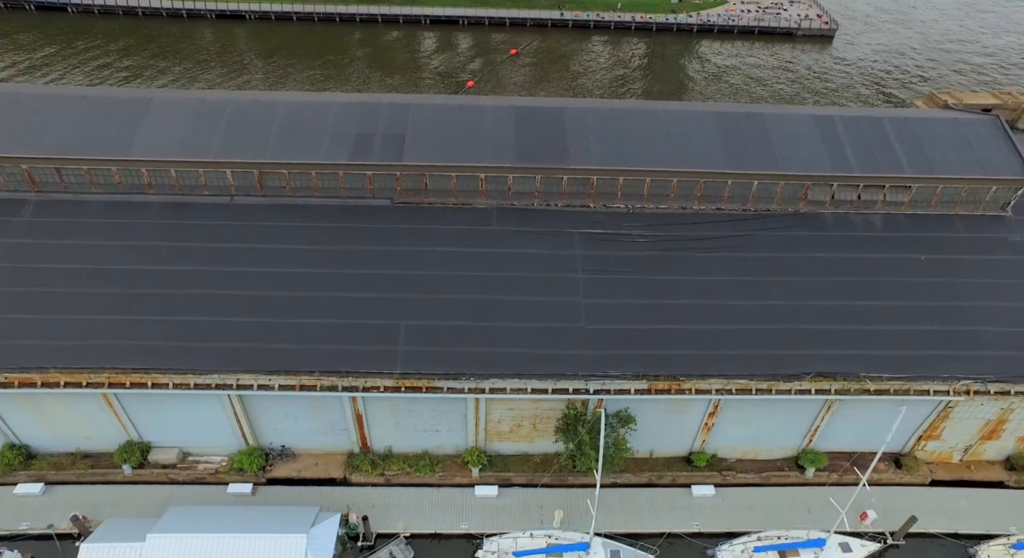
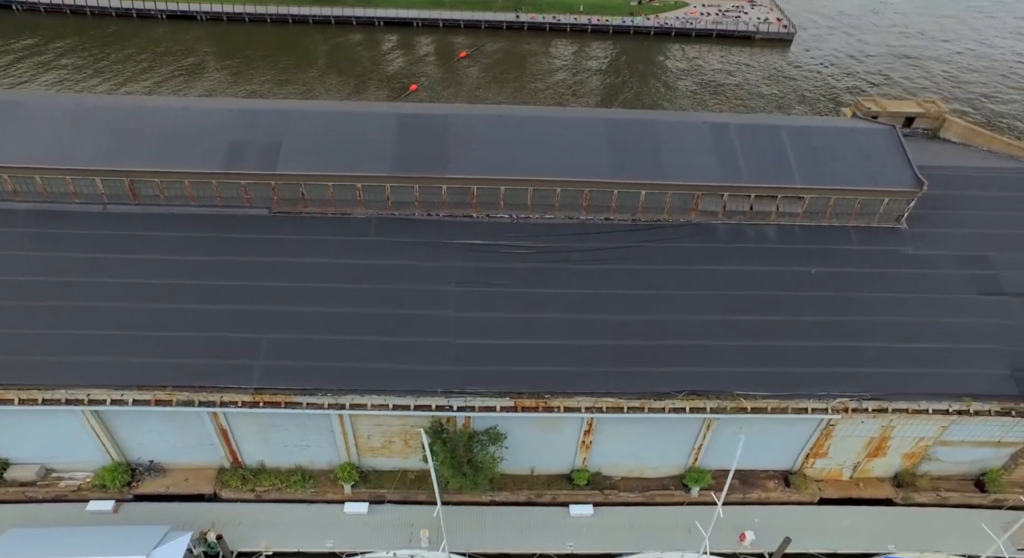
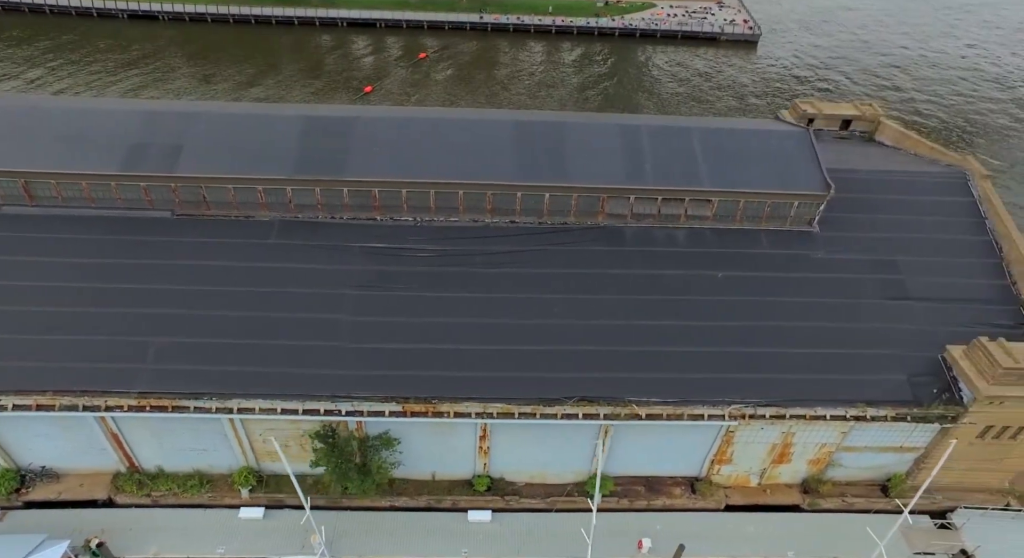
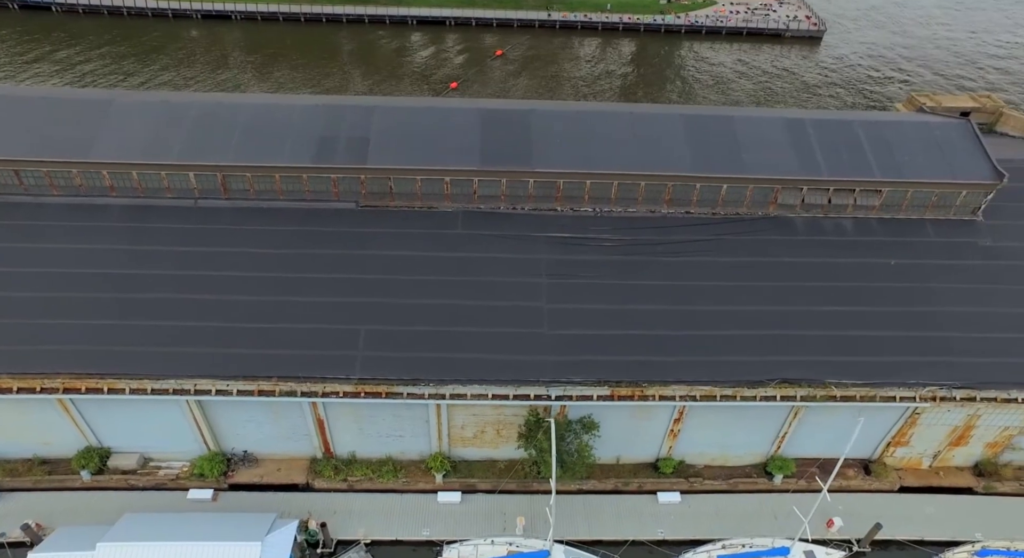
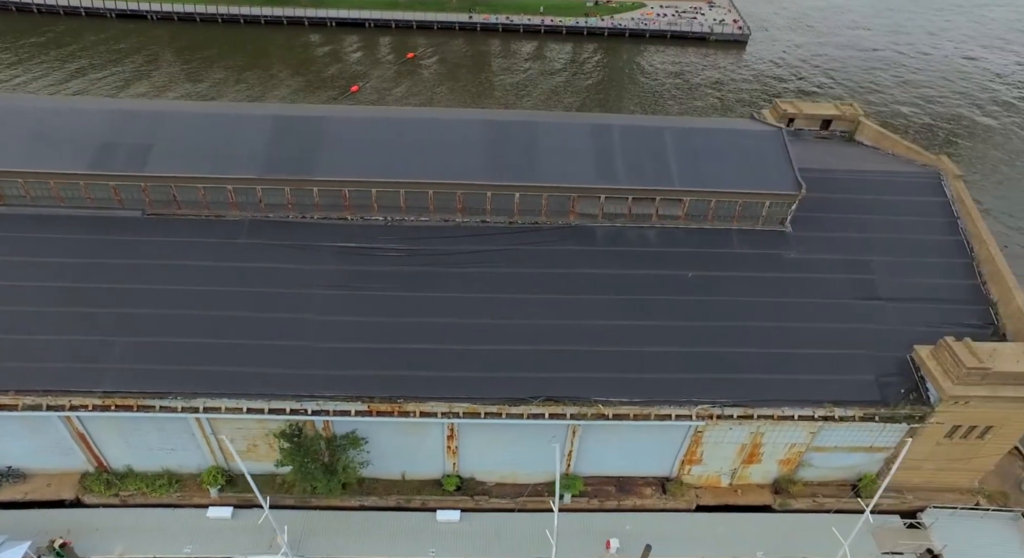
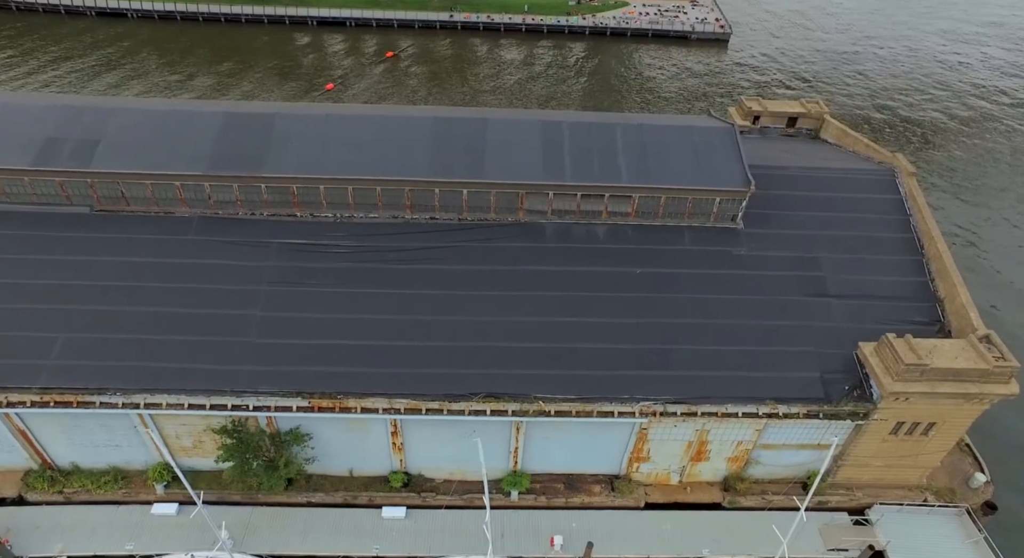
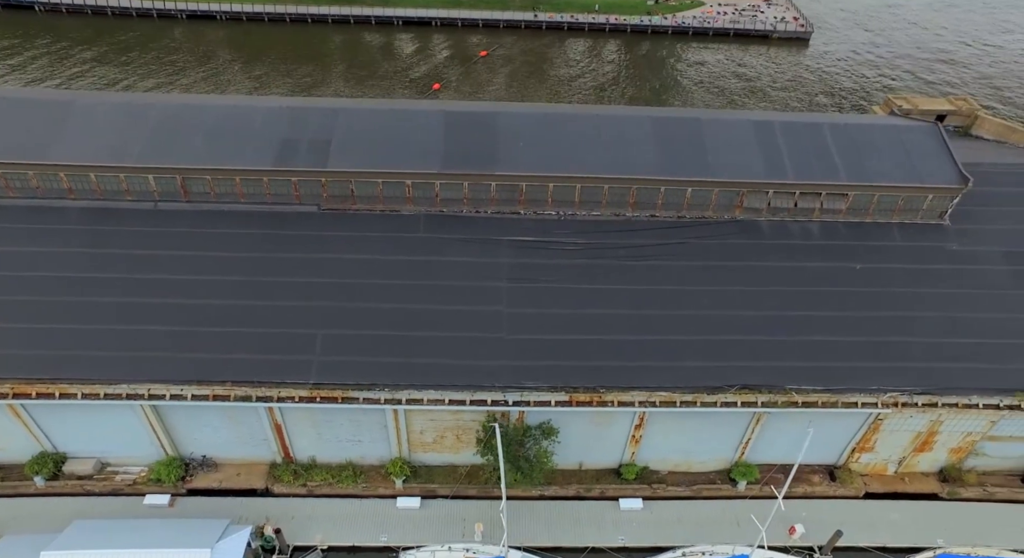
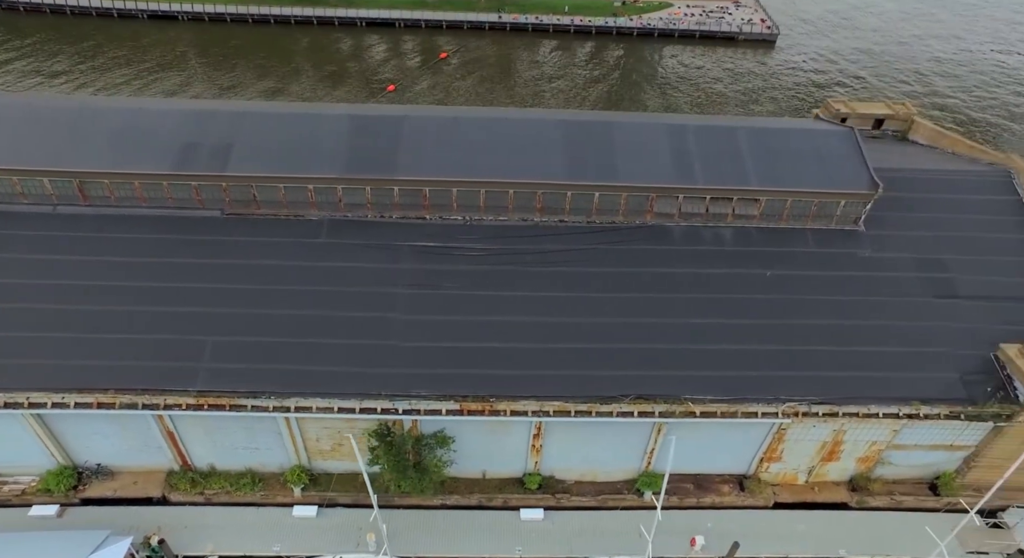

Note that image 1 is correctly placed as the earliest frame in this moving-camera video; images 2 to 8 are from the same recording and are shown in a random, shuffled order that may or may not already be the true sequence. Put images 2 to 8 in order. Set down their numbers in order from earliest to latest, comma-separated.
4, 7, 2, 8, 3, 5, 6
